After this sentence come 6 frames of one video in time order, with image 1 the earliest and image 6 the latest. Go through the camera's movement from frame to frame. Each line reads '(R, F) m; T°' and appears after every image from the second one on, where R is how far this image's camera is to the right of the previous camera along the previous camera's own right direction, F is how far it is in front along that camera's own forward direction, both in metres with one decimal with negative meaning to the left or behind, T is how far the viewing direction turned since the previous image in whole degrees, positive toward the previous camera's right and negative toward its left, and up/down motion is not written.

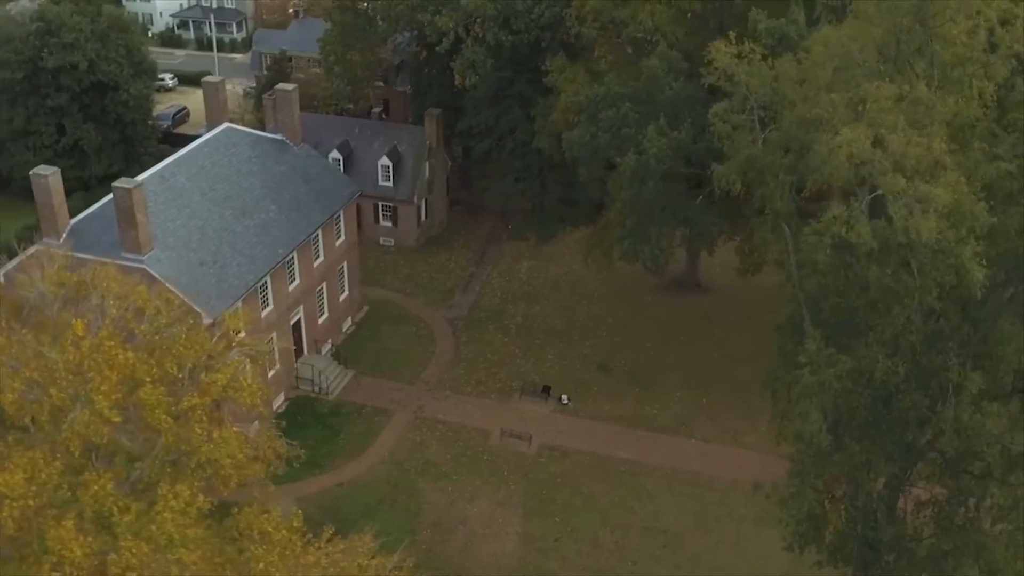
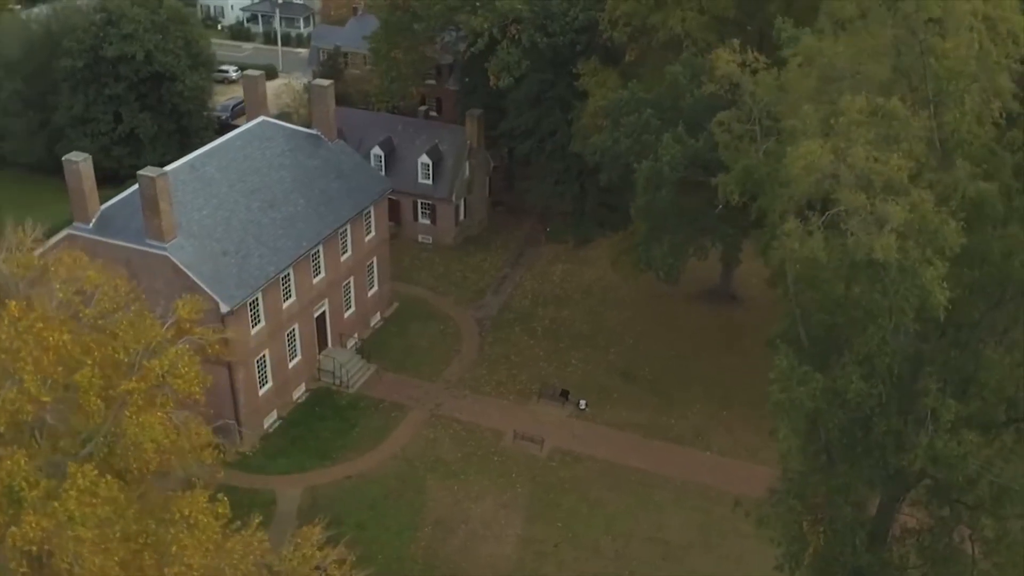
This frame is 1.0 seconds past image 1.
(+1.6, +0.1) m; -4°
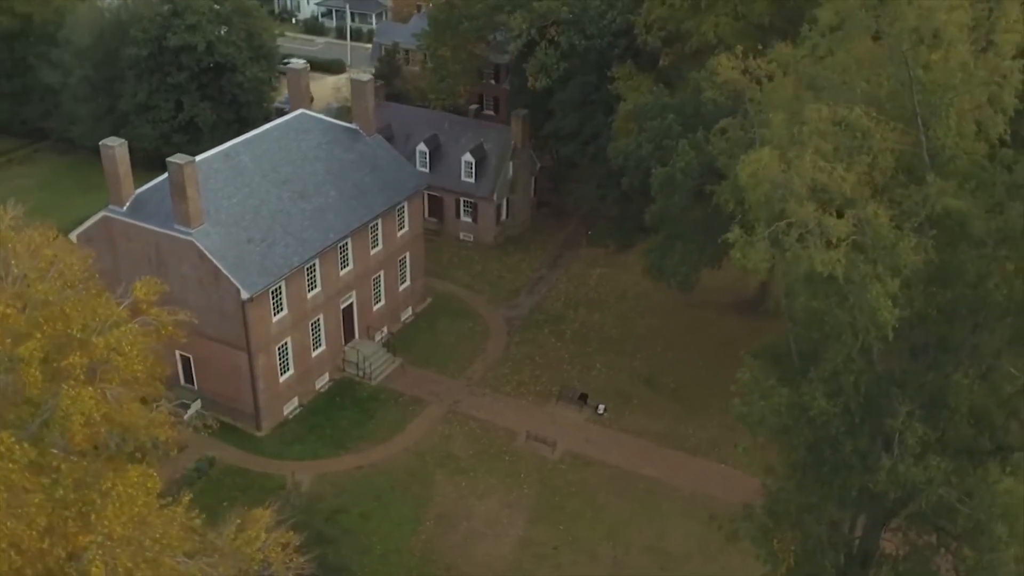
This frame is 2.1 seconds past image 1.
(+1.7, 0.0) m; -4°
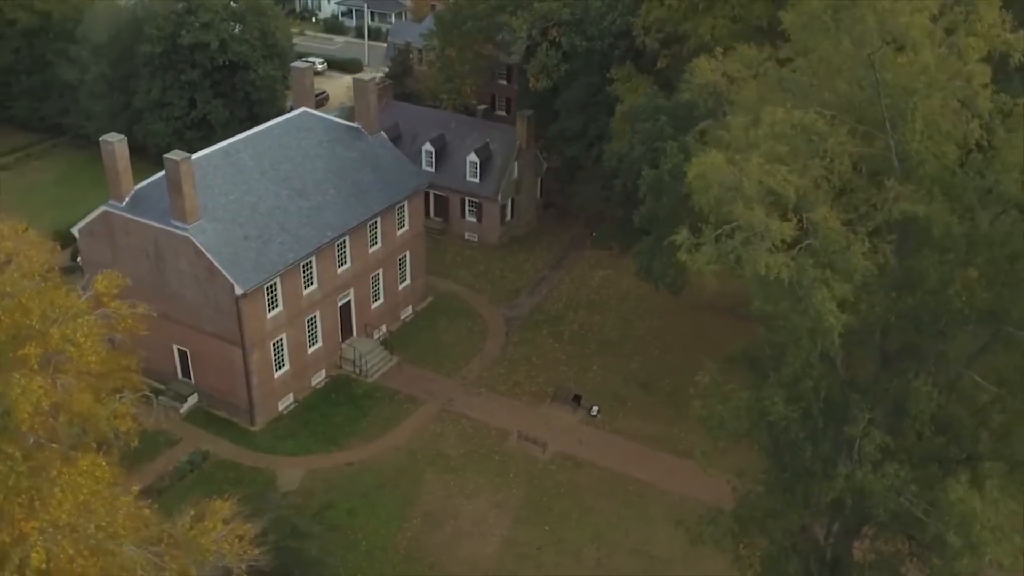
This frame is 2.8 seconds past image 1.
(+1.0, 0.0) m; -1°
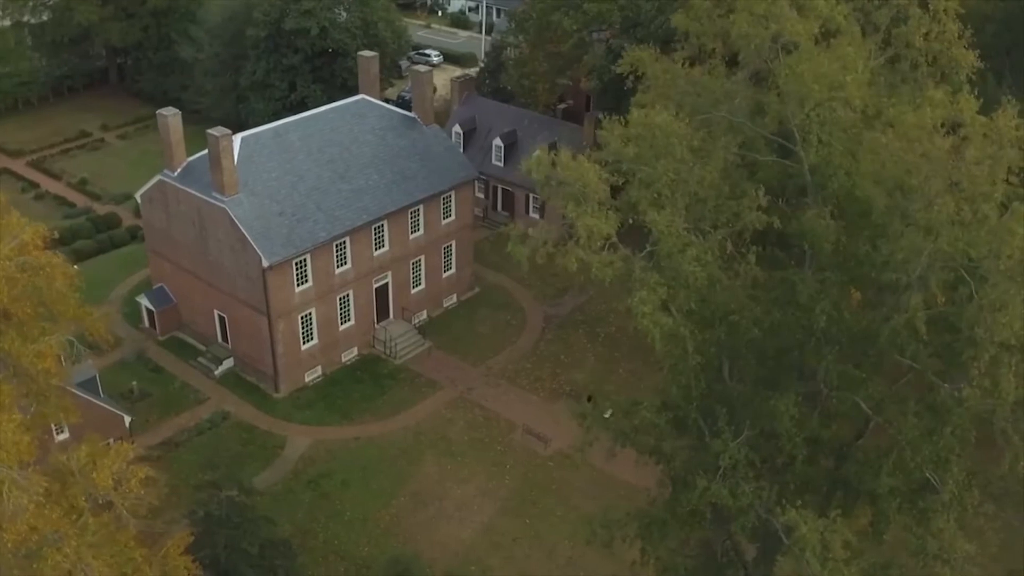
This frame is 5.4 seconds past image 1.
(+3.9, -0.1) m; -8°
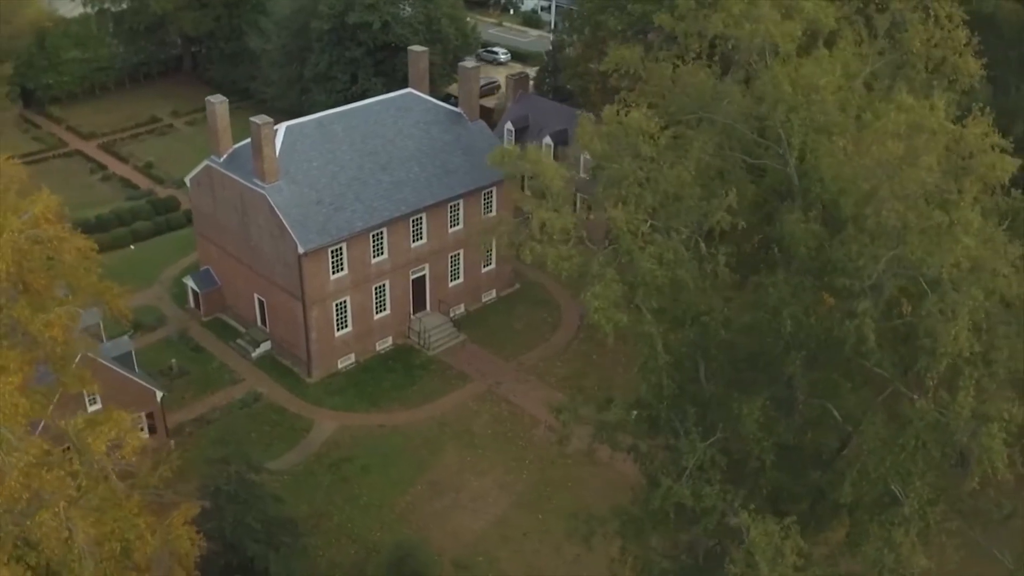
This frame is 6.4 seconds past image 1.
(+1.5, -0.1) m; -4°
